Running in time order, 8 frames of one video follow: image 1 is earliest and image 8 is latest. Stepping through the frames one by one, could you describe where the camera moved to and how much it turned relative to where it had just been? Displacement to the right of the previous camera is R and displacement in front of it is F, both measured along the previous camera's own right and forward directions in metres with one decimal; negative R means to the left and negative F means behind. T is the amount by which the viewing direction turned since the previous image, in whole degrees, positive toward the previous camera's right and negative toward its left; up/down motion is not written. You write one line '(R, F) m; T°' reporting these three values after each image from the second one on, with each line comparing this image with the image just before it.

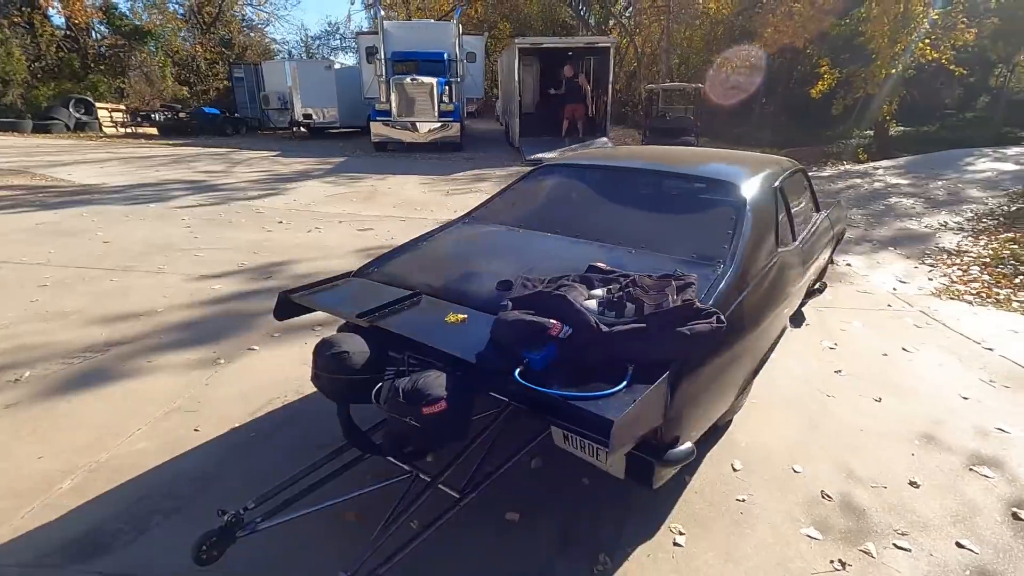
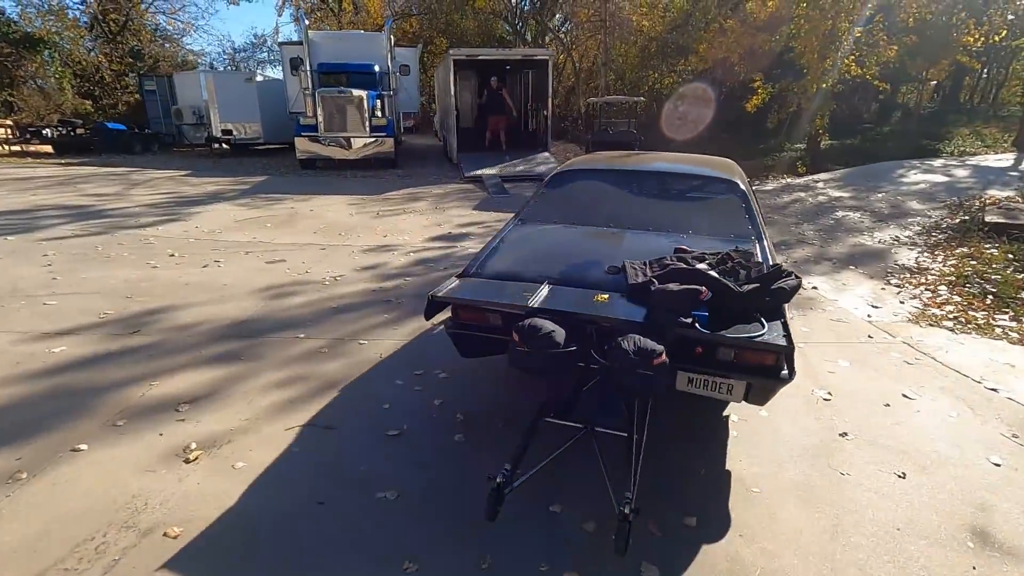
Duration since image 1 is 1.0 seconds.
(+0.1, +0.9) m; +6°
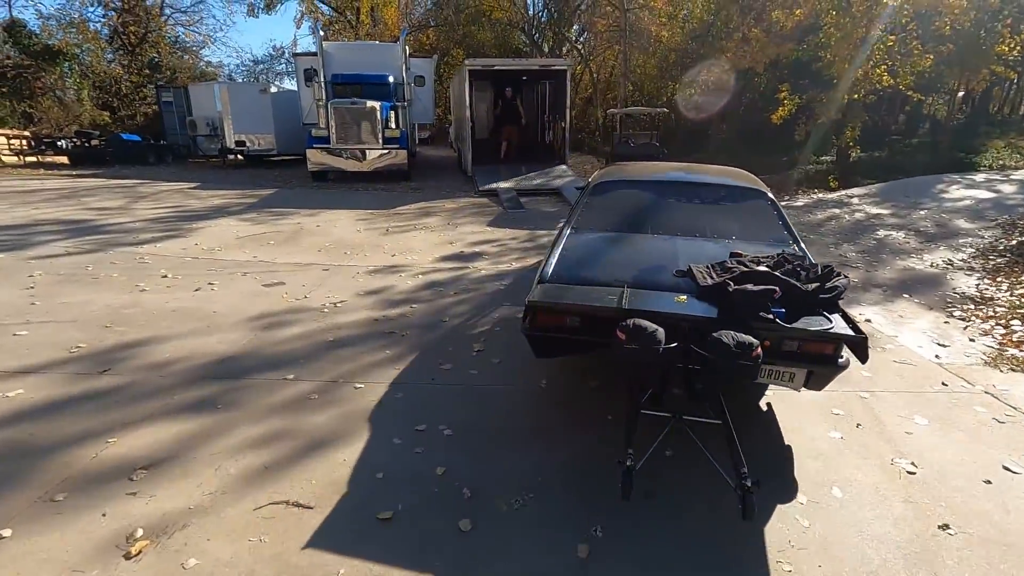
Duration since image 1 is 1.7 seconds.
(0.0, +0.6) m; -2°
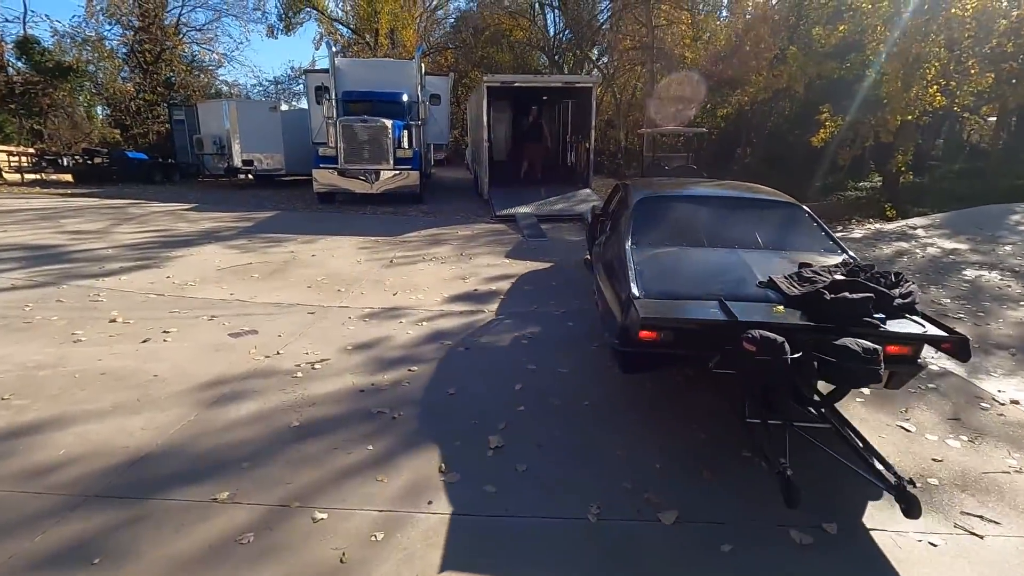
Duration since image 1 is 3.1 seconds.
(-0.1, +1.2) m; -1°
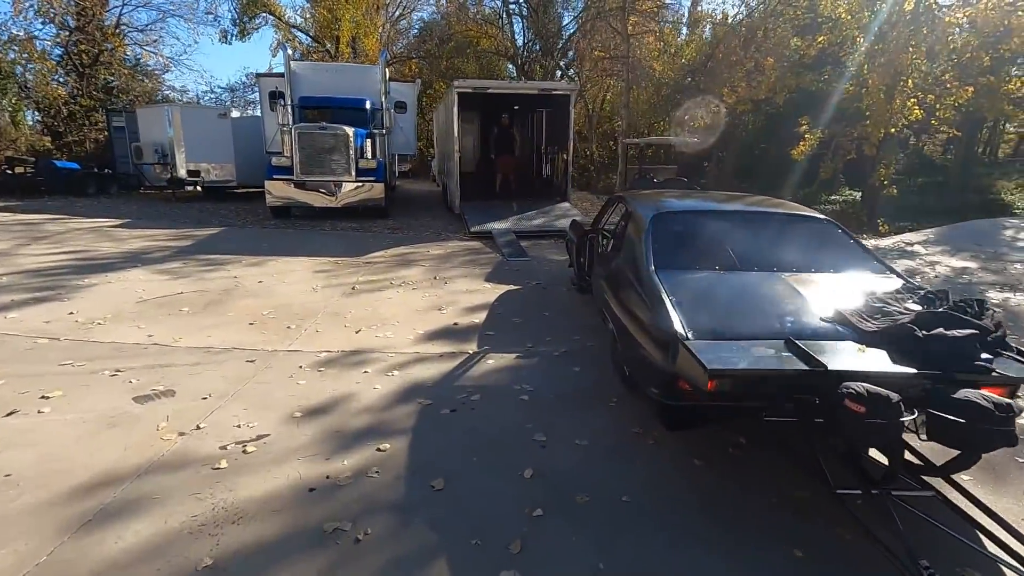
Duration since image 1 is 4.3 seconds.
(-0.2, +1.1) m; +4°
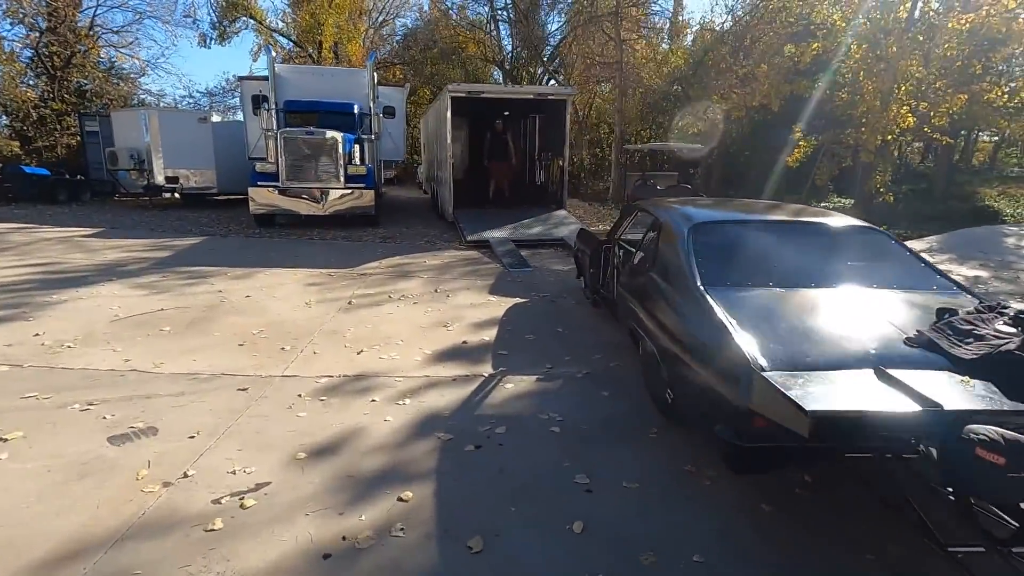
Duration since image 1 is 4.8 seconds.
(-0.3, +0.4) m; +2°
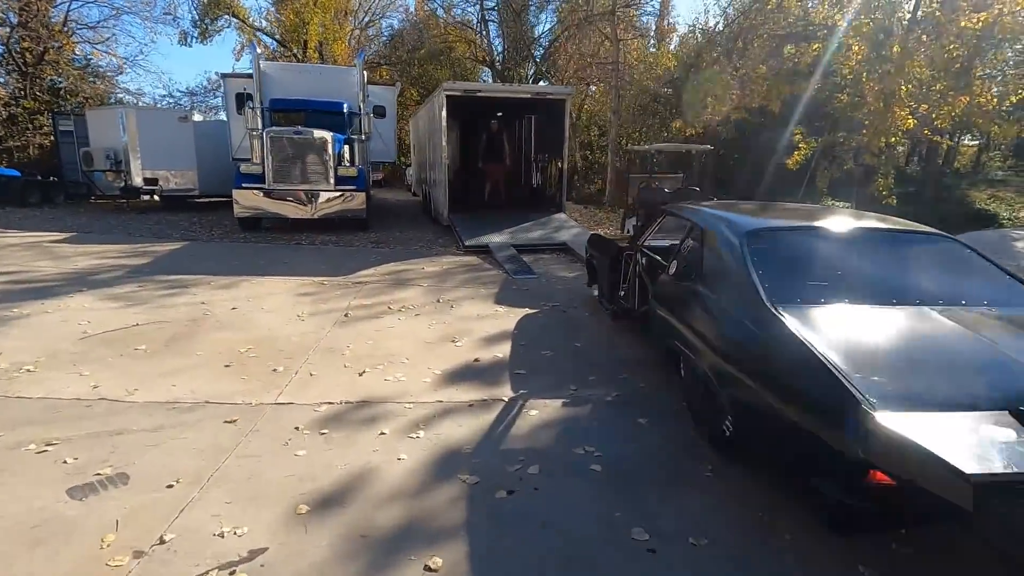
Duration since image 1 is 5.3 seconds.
(-0.3, +0.5) m; +2°
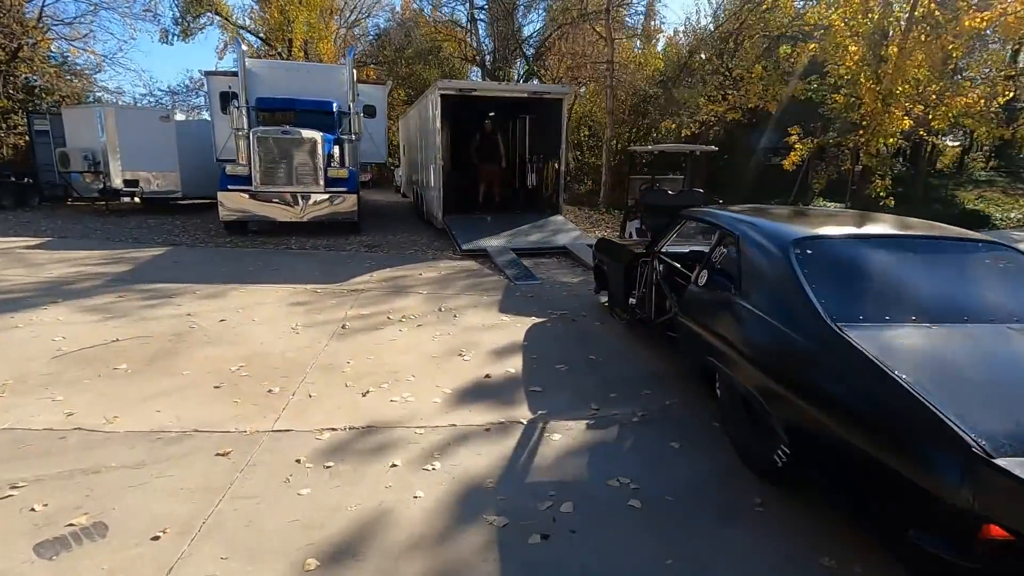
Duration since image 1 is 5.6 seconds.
(-0.2, +0.3) m; +1°
